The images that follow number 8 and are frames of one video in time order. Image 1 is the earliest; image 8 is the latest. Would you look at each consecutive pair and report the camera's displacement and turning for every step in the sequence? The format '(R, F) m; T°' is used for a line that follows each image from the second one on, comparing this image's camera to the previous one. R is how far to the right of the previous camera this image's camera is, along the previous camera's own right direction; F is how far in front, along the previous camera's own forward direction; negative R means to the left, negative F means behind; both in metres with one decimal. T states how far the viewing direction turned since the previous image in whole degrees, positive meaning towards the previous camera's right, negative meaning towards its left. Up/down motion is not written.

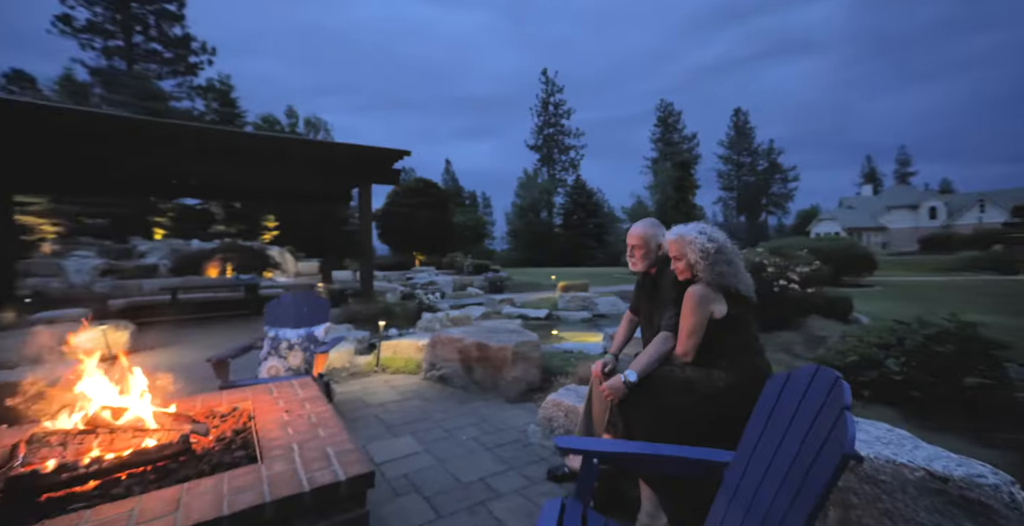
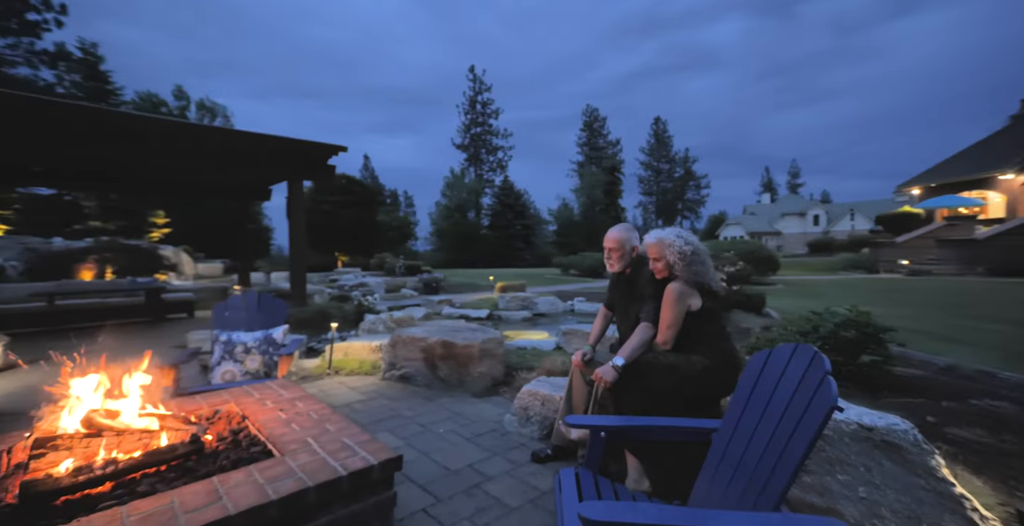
(-0.4, -0.2) m; +9°
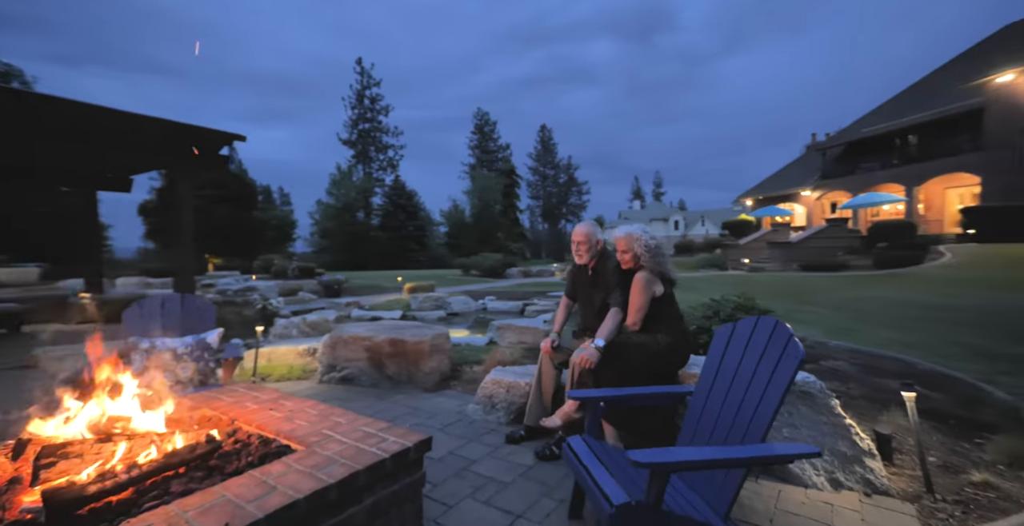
(-0.6, -0.2) m; +14°
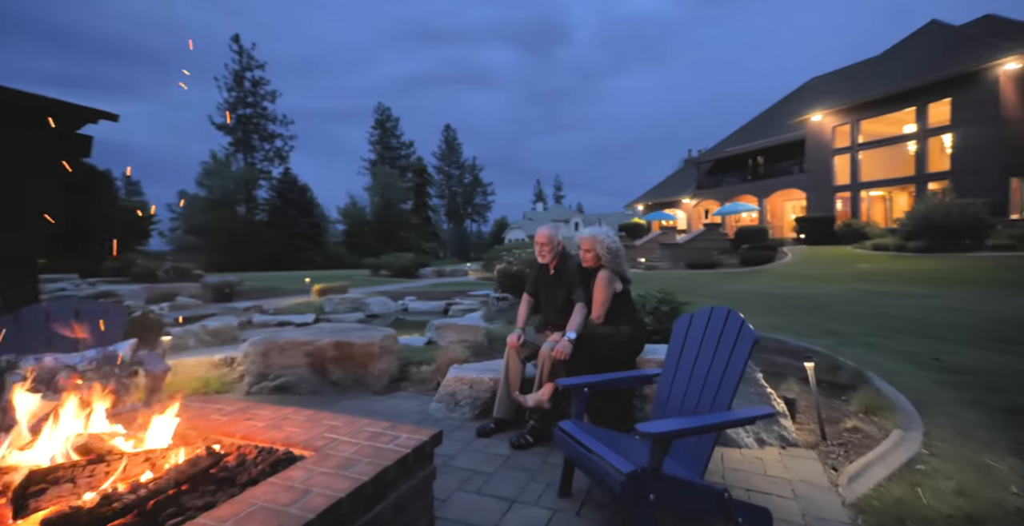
(-0.5, -0.1) m; +12°
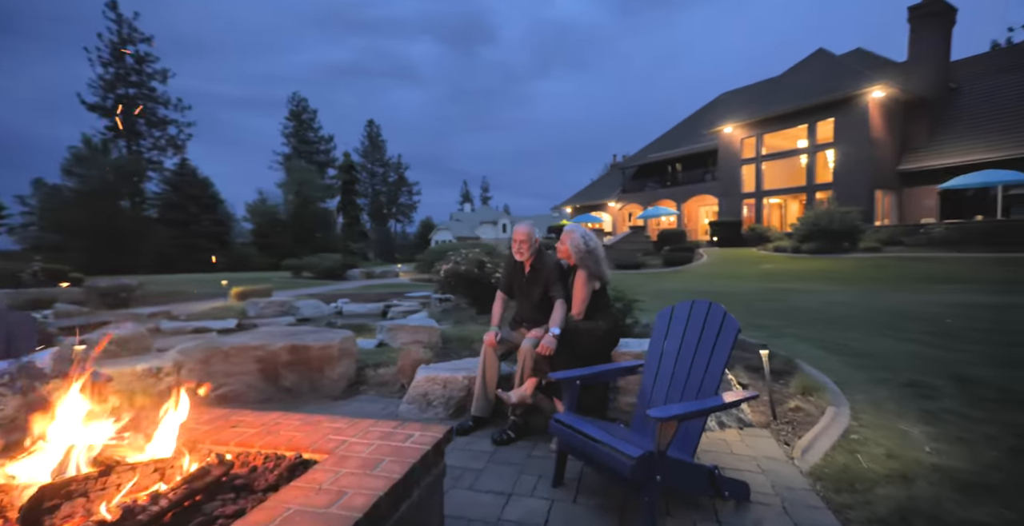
(-0.4, 0.0) m; +9°
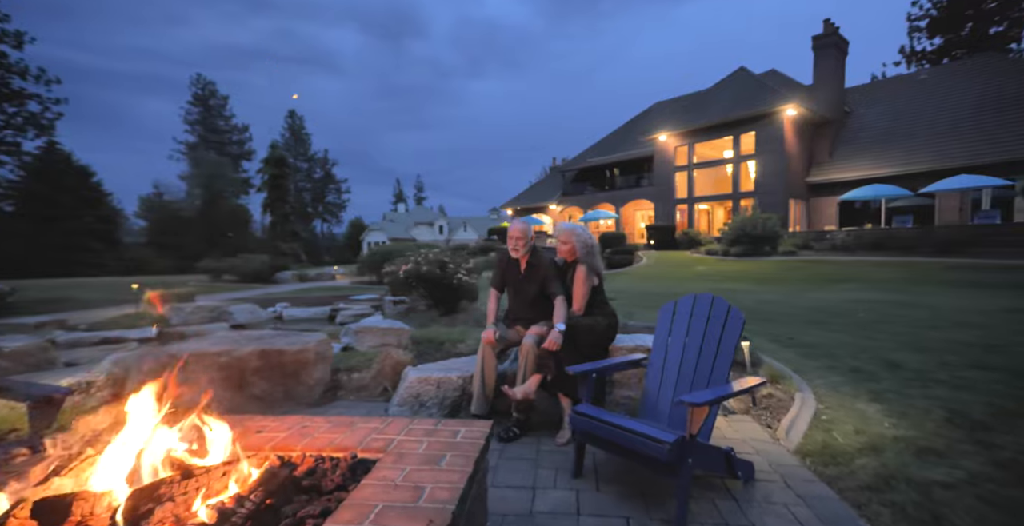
(-0.5, 0.0) m; +8°
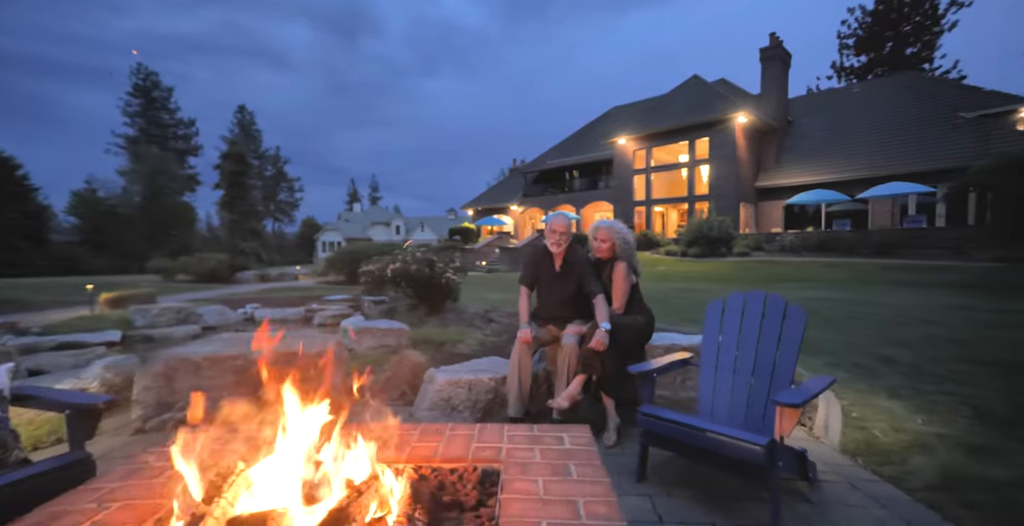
(-0.6, +0.1) m; +6°
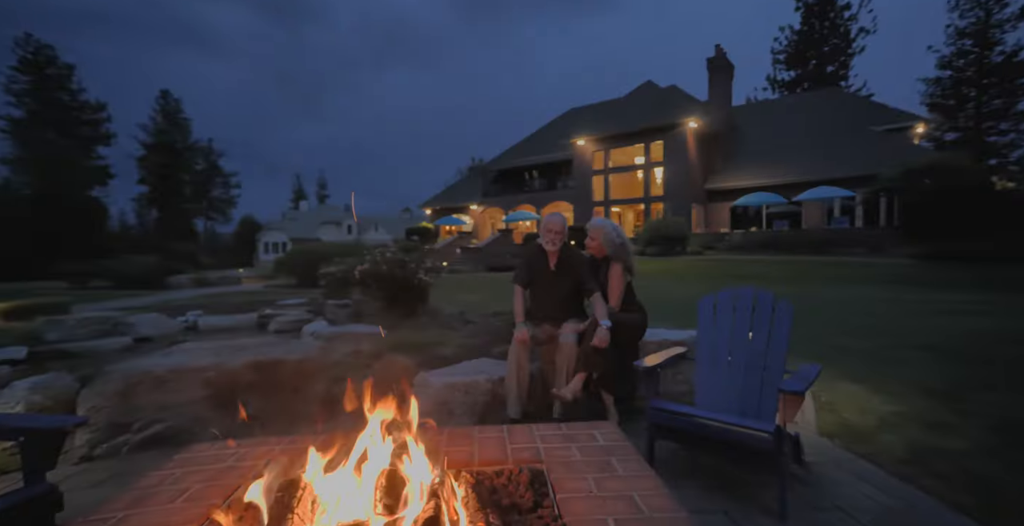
(-0.3, 0.0) m; +6°
